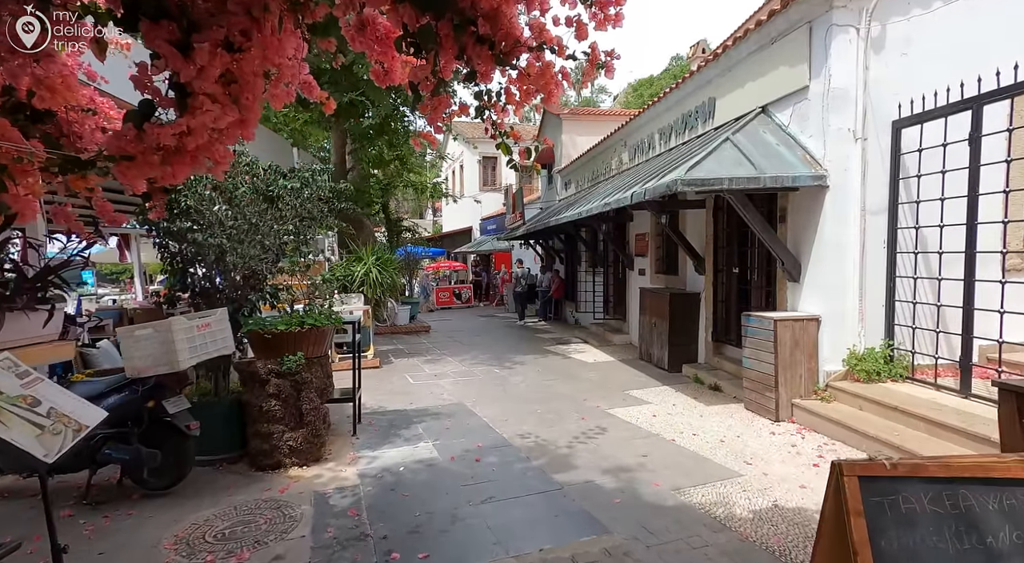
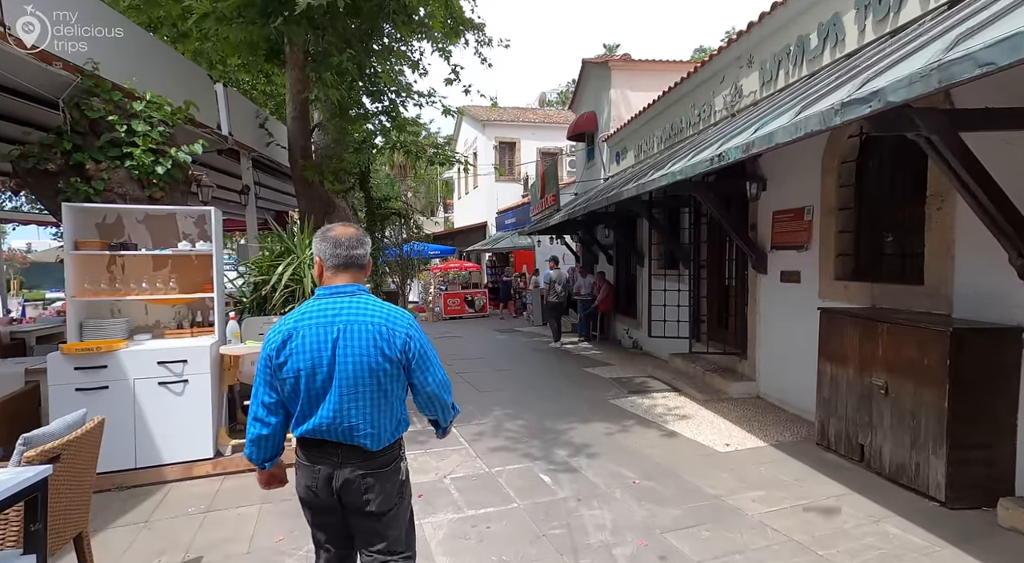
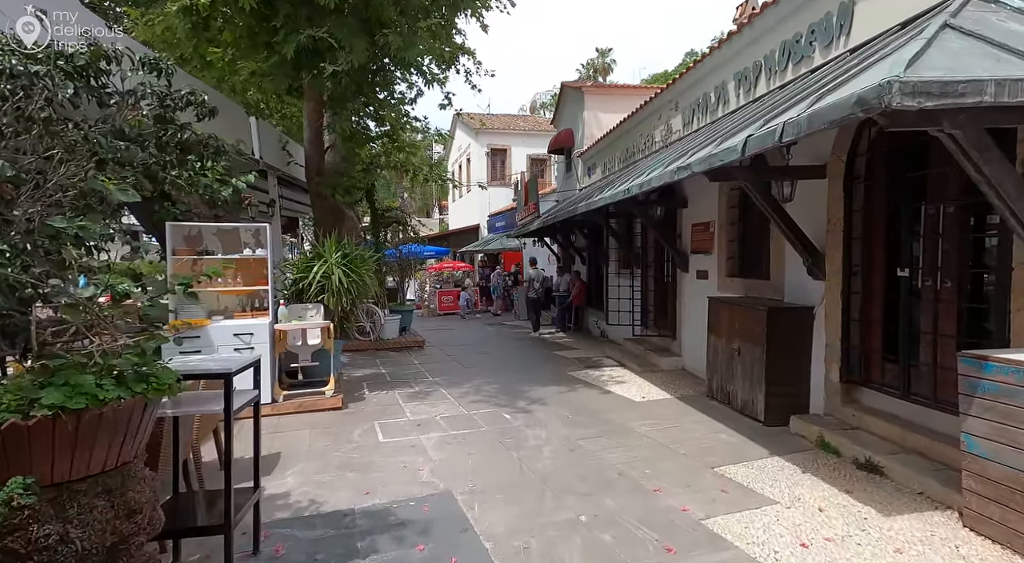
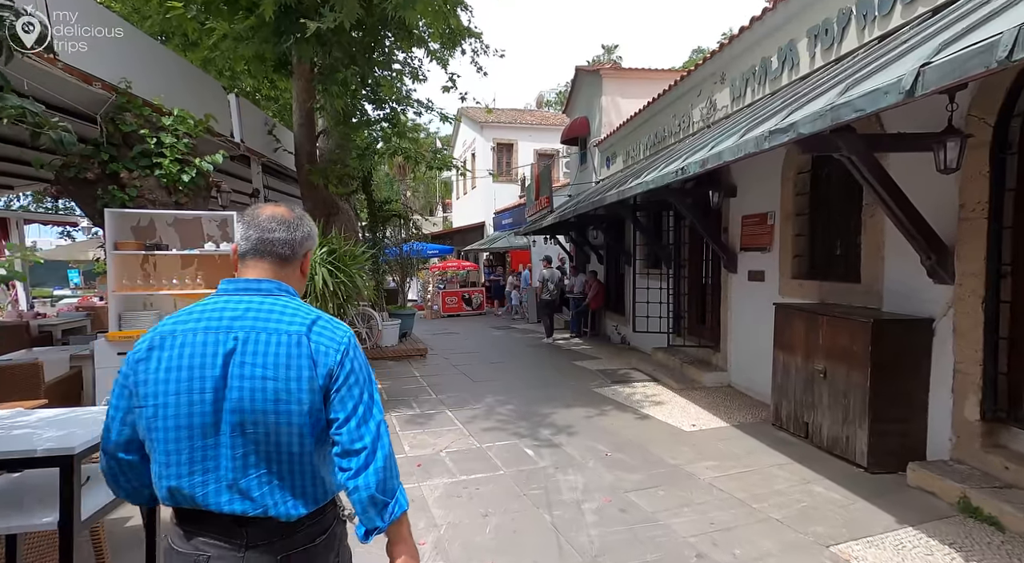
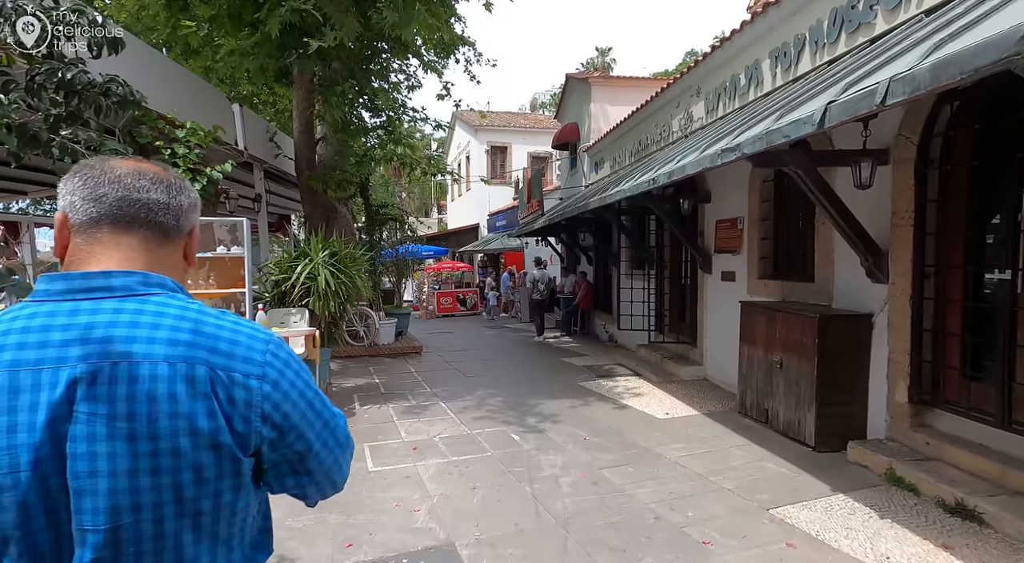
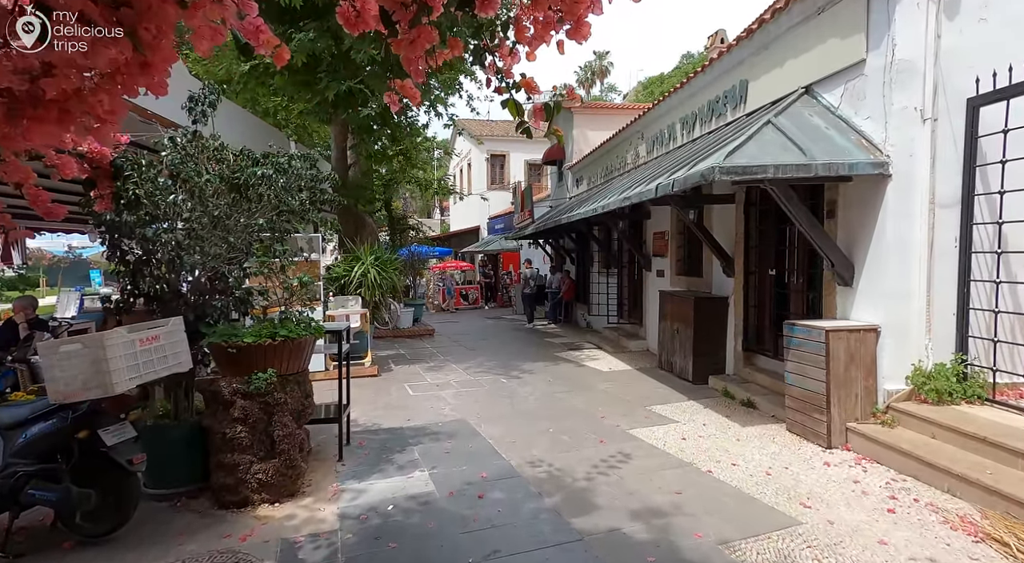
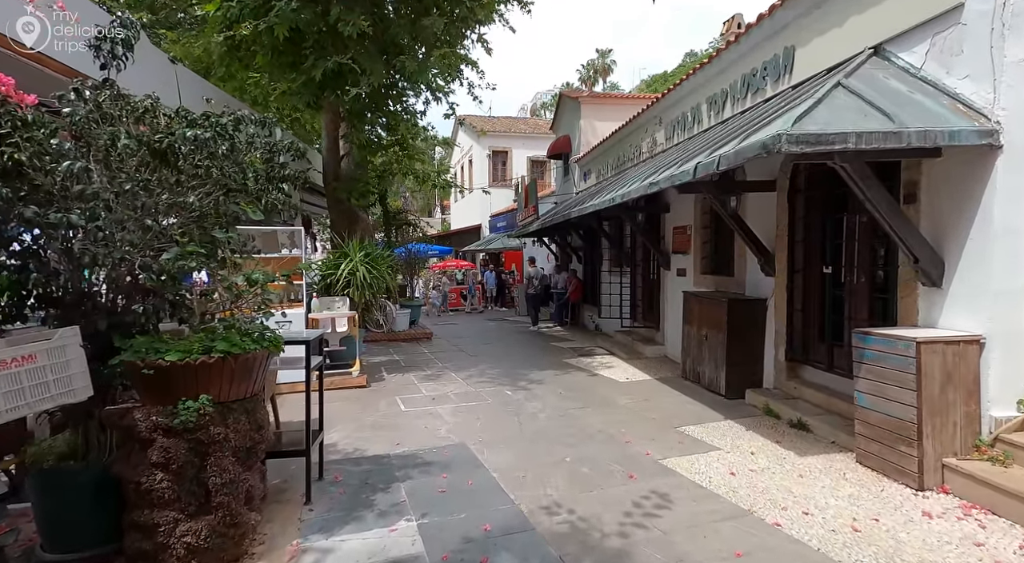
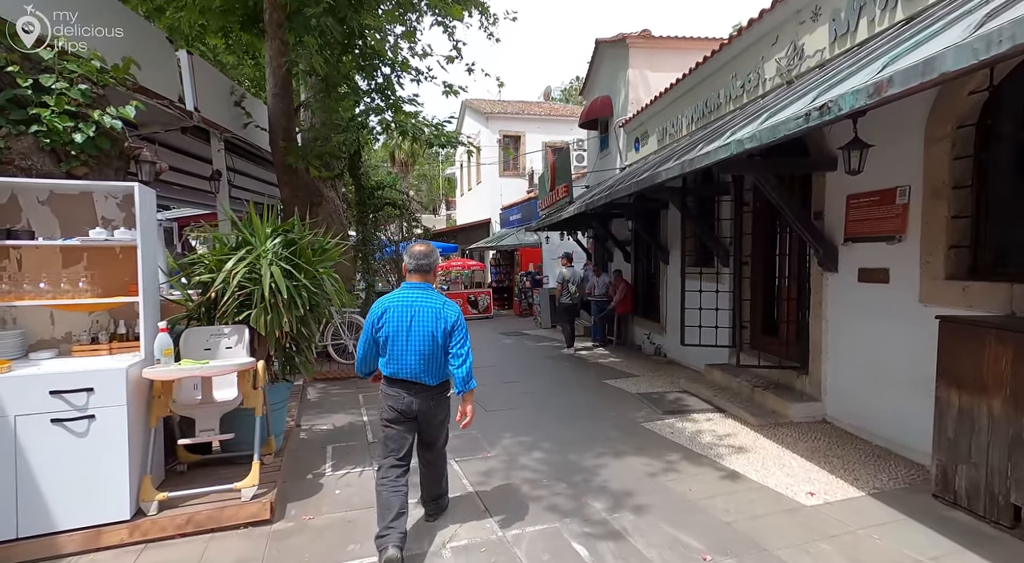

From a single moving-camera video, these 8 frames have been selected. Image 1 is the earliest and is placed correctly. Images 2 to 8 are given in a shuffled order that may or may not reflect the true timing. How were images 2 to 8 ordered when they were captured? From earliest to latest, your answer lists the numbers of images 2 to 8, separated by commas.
6, 7, 3, 5, 4, 2, 8
